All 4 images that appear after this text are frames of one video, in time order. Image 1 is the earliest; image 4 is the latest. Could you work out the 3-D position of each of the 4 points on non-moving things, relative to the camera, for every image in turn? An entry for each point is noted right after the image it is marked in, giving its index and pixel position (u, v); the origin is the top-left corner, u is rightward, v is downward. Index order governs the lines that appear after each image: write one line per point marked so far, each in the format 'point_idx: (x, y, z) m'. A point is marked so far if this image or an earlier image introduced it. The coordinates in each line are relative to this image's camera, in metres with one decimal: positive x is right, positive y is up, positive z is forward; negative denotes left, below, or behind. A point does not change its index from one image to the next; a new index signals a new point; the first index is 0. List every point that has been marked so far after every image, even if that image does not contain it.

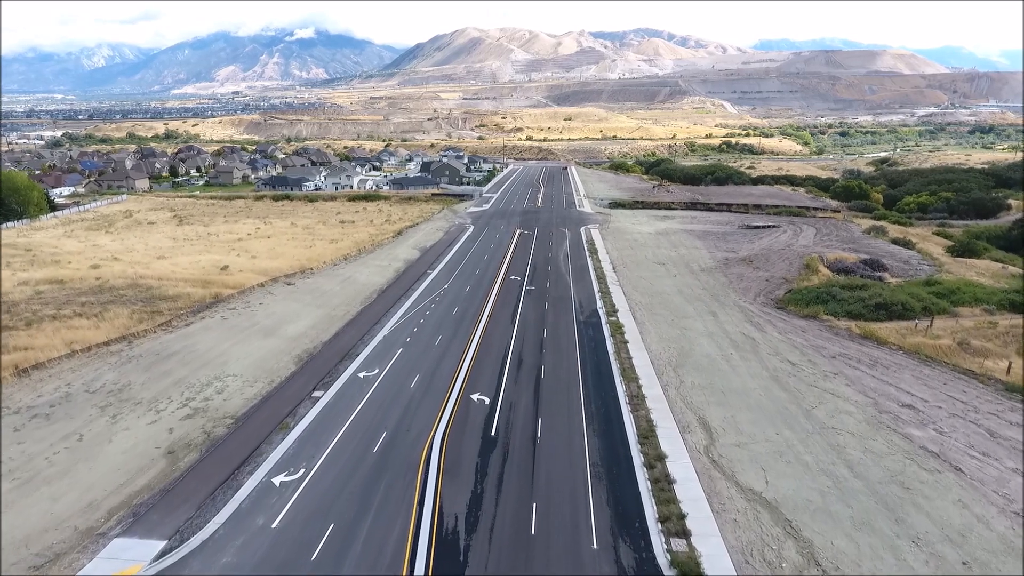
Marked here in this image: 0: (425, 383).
0: (-2.8, -3.1, +19.8) m
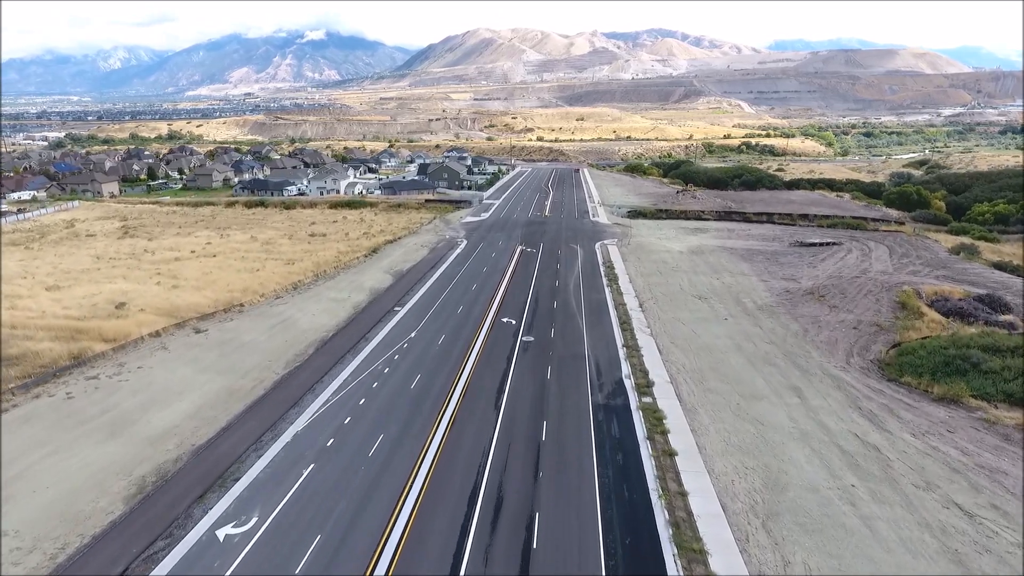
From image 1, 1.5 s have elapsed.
0: (-3.4, -4.9, +11.3) m
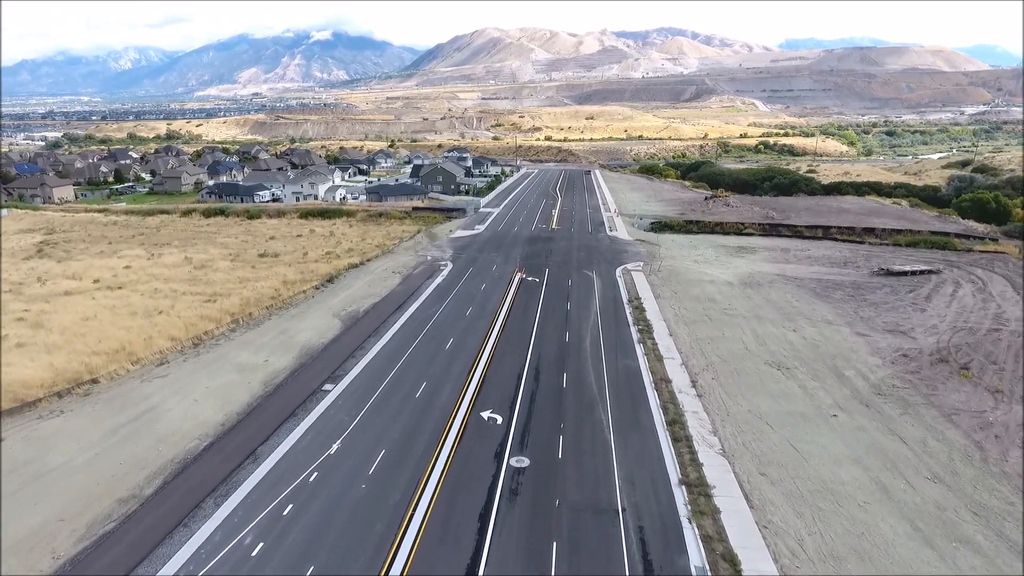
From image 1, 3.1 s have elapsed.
0: (-3.9, -6.9, +2.5) m
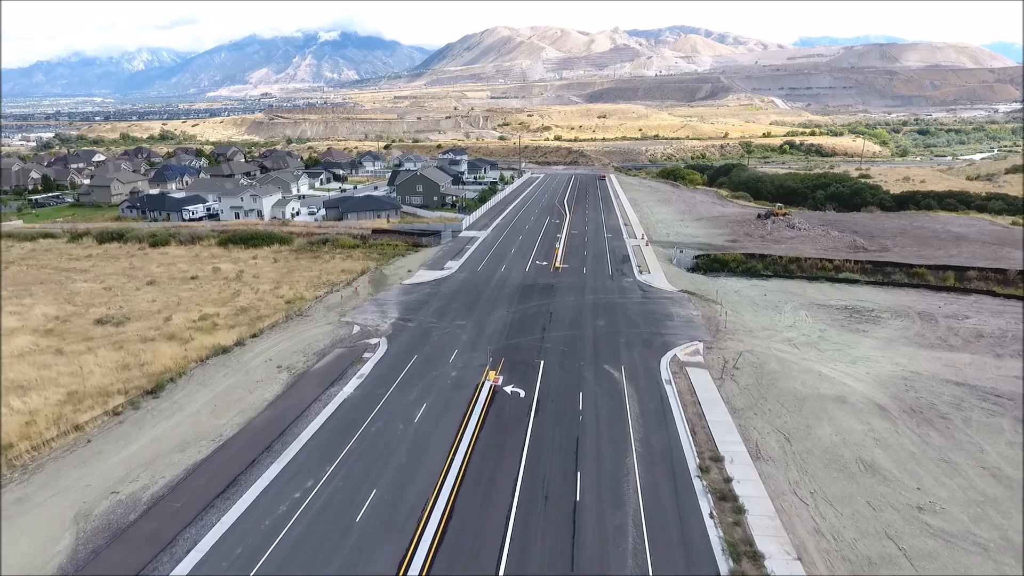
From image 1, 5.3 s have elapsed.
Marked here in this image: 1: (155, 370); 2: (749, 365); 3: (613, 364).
0: (-5.4, -10.1, -10.7) m
1: (-10.7, -2.4, +18.7) m
2: (+7.1, -2.3, +18.5) m
3: (+3.1, -2.3, +18.5) m
